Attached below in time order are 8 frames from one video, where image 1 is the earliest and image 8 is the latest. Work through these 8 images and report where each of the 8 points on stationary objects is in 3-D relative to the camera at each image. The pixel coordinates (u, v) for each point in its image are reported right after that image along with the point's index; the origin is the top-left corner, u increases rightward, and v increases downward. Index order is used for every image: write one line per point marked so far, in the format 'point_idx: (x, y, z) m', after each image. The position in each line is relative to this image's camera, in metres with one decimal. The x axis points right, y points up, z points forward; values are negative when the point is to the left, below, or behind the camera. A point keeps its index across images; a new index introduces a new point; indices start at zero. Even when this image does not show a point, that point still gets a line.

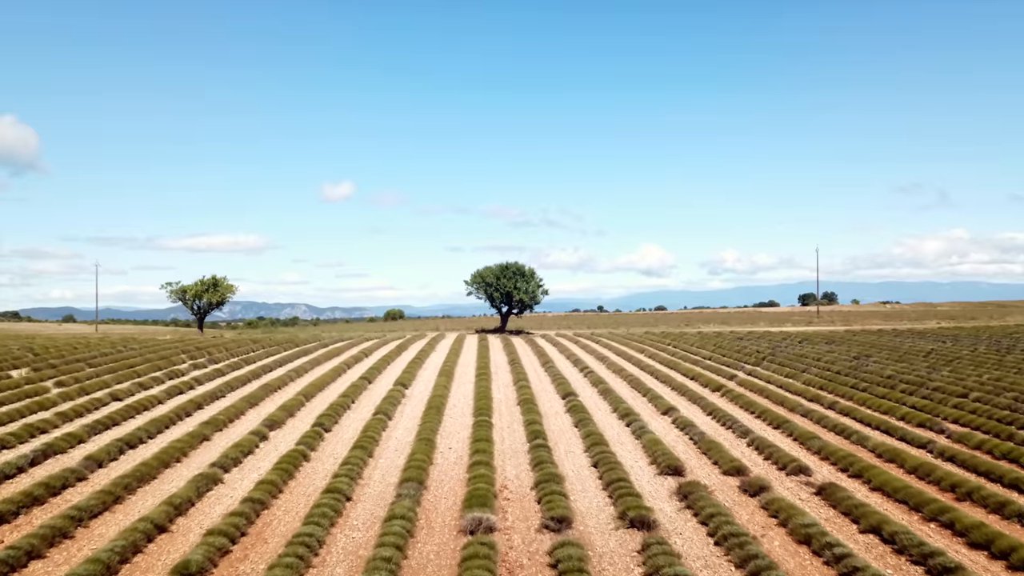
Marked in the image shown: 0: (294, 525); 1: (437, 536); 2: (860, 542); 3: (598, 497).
0: (-5.9, -6.4, +17.7) m
1: (-1.9, -6.4, +17.2) m
2: (+9.2, -6.6, +17.1) m
3: (+2.6, -6.3, +19.7) m
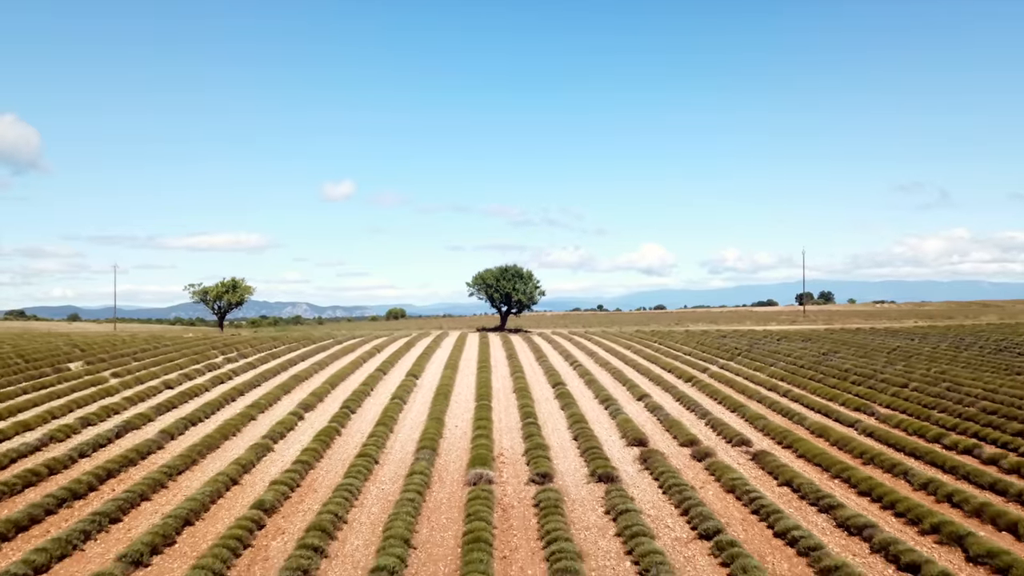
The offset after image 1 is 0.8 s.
0: (-6.1, -6.6, +22.8) m
1: (-2.1, -6.7, +22.2) m
2: (+9.0, -6.8, +22.1) m
3: (+2.4, -6.6, +24.7) m
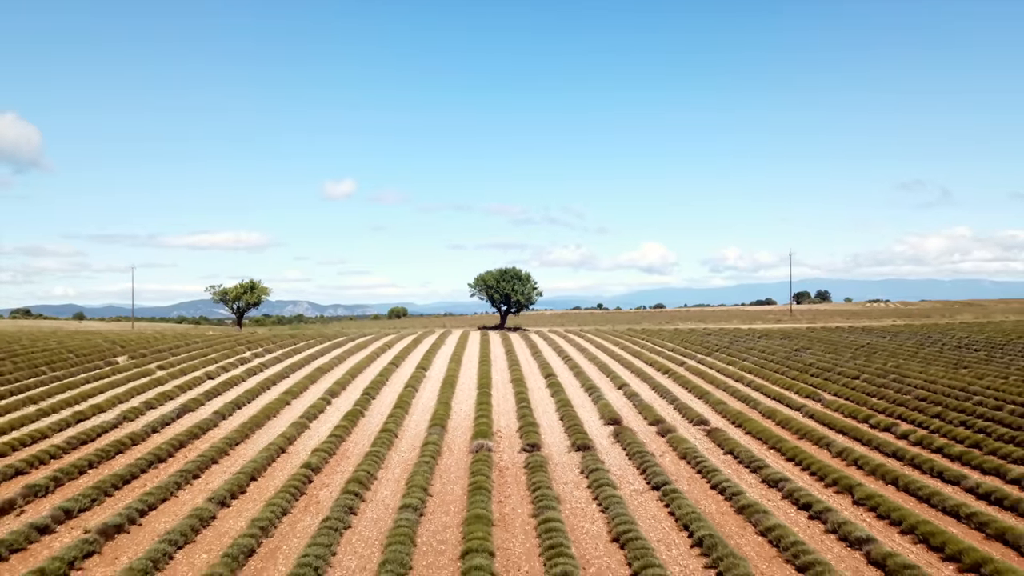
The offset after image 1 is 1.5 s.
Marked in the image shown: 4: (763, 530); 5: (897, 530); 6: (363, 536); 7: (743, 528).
0: (-6.3, -6.8, +28.0) m
1: (-2.3, -6.9, +27.5) m
2: (+8.8, -7.1, +27.4) m
3: (+2.2, -6.8, +29.9) m
4: (+7.5, -7.2, +19.3) m
5: (+11.7, -7.3, +19.7) m
6: (-4.5, -7.4, +19.3) m
7: (+7.1, -7.3, +19.8) m
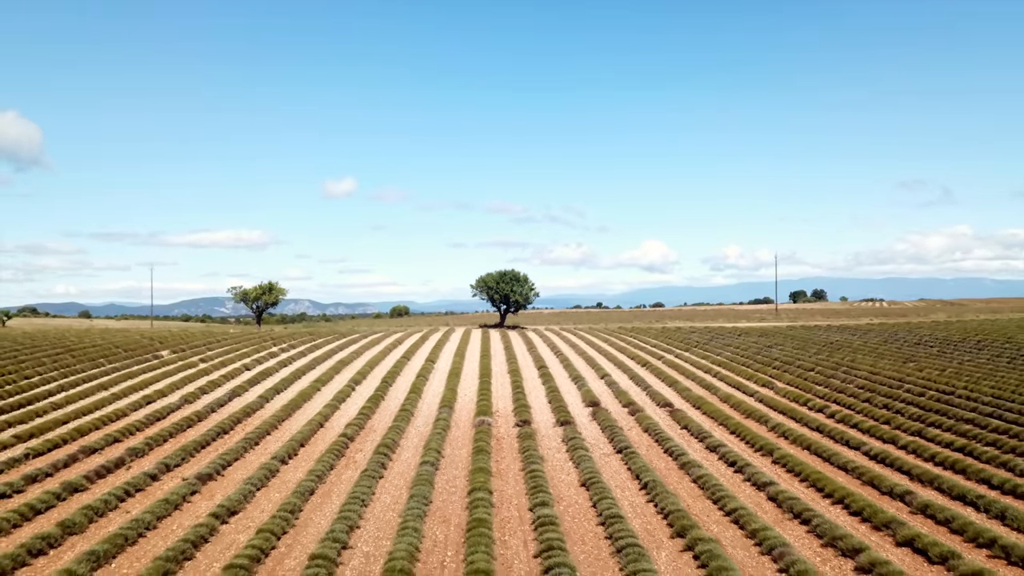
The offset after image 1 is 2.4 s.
0: (-6.5, -7.1, +34.4) m
1: (-2.6, -7.2, +33.8) m
2: (+8.6, -7.4, +33.7) m
3: (+2.0, -7.1, +36.3) m
4: (+7.2, -7.5, +25.6) m
5: (+11.4, -7.6, +26.0) m
6: (-4.7, -7.7, +25.7) m
7: (+6.8, -7.6, +26.1) m
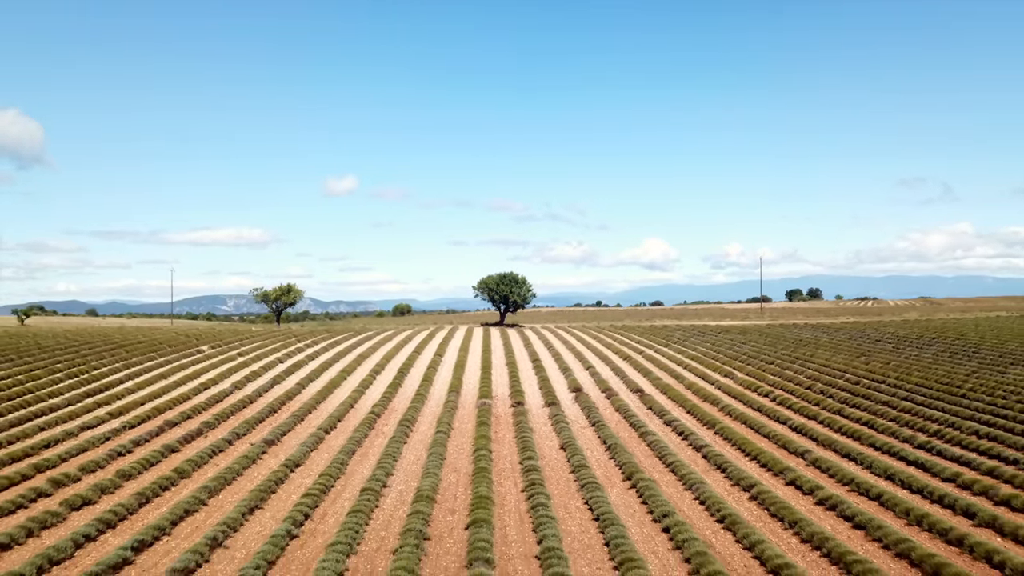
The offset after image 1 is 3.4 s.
0: (-6.8, -7.5, +41.8) m
1: (-2.8, -7.6, +41.3) m
2: (+8.3, -7.7, +41.1) m
3: (+1.7, -7.4, +43.7) m
4: (+7.0, -7.9, +33.0) m
5: (+11.2, -8.0, +33.4) m
6: (-5.0, -8.0, +33.1) m
7: (+6.6, -8.0, +33.5) m
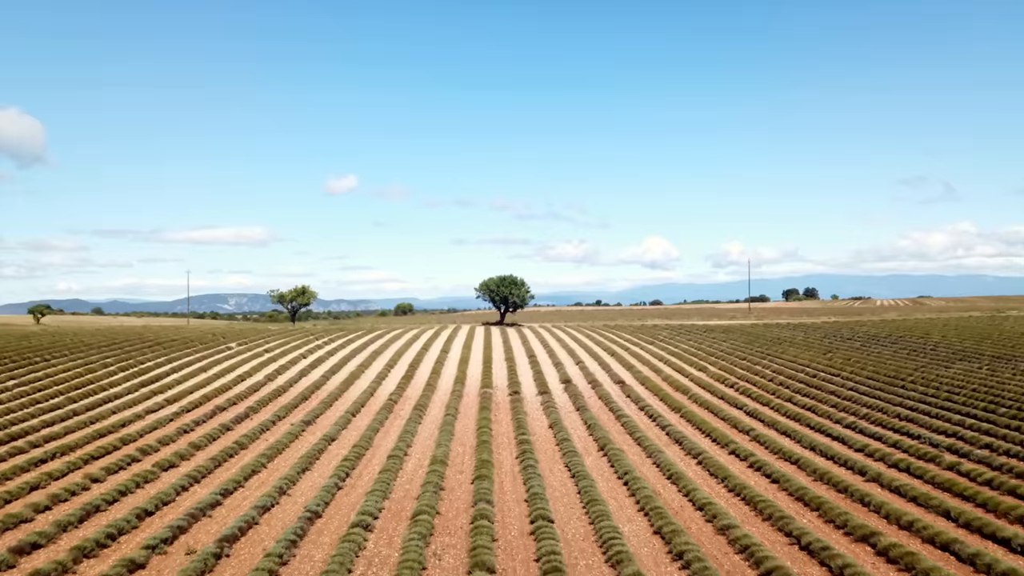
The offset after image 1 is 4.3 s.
0: (-7.0, -7.8, +48.4) m
1: (-3.0, -7.9, +47.9) m
2: (+8.1, -8.1, +47.7) m
3: (+1.5, -7.8, +50.3) m
4: (+6.8, -8.2, +39.6) m
5: (+11.0, -8.4, +40.0) m
6: (-5.2, -8.4, +39.7) m
7: (+6.4, -8.3, +40.1) m
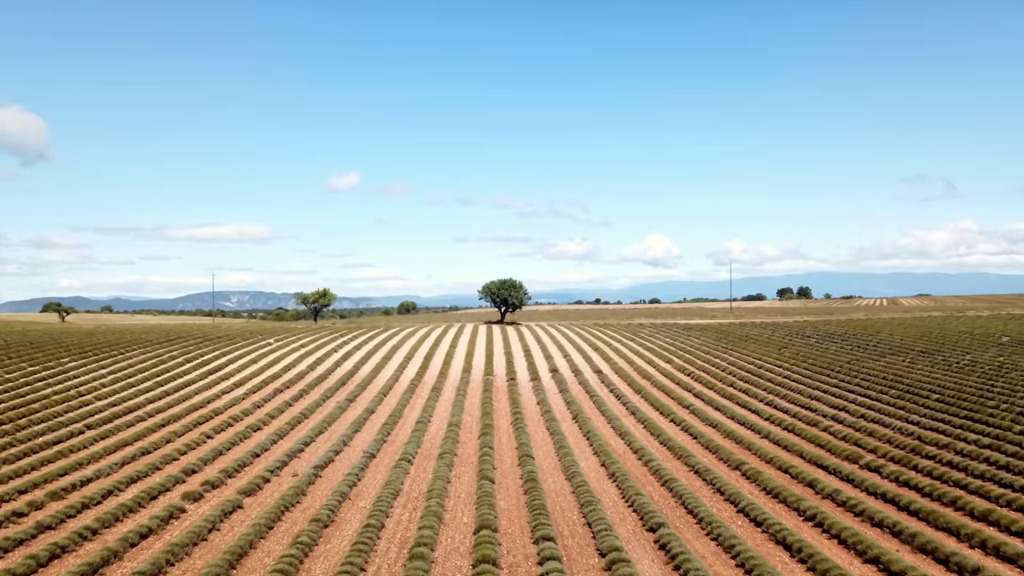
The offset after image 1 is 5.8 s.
0: (-7.2, -8.5, +59.8) m
1: (-3.2, -8.5, +59.3) m
2: (+7.9, -8.7, +59.1) m
3: (+1.3, -8.4, +61.7) m
4: (+6.5, -8.9, +51.0) m
5: (+10.7, -9.0, +51.4) m
6: (-5.5, -9.1, +51.1) m
7: (+6.1, -9.0, +51.5) m
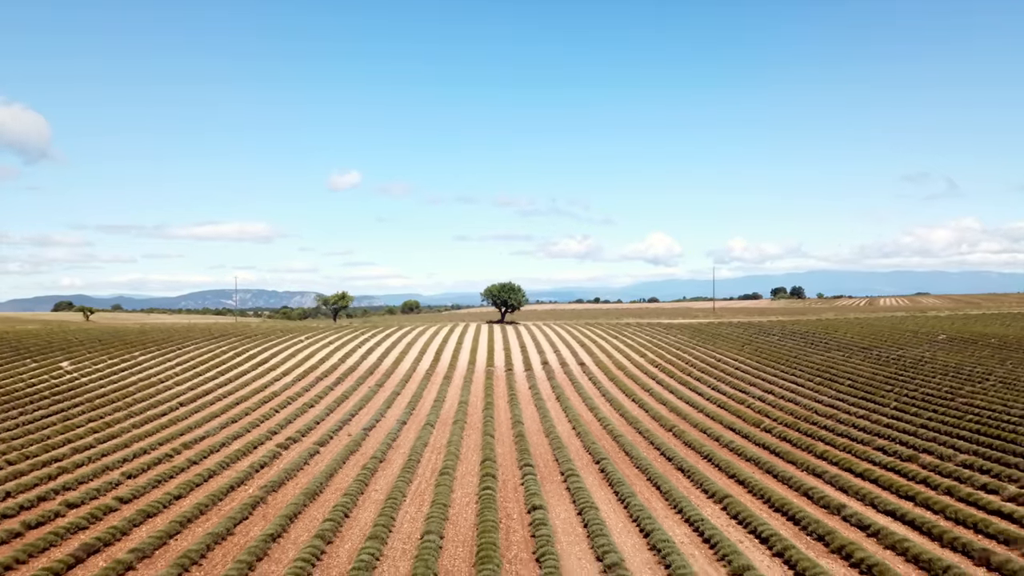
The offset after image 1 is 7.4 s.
0: (-7.5, -9.2, +72.2) m
1: (-3.6, -9.3, +71.6) m
2: (+7.6, -9.4, +71.4) m
3: (+1.0, -9.1, +74.0) m
4: (+6.2, -9.6, +63.3) m
5: (+10.4, -9.8, +63.7) m
6: (-5.8, -9.8, +63.5) m
7: (+5.8, -9.7, +63.8) m
